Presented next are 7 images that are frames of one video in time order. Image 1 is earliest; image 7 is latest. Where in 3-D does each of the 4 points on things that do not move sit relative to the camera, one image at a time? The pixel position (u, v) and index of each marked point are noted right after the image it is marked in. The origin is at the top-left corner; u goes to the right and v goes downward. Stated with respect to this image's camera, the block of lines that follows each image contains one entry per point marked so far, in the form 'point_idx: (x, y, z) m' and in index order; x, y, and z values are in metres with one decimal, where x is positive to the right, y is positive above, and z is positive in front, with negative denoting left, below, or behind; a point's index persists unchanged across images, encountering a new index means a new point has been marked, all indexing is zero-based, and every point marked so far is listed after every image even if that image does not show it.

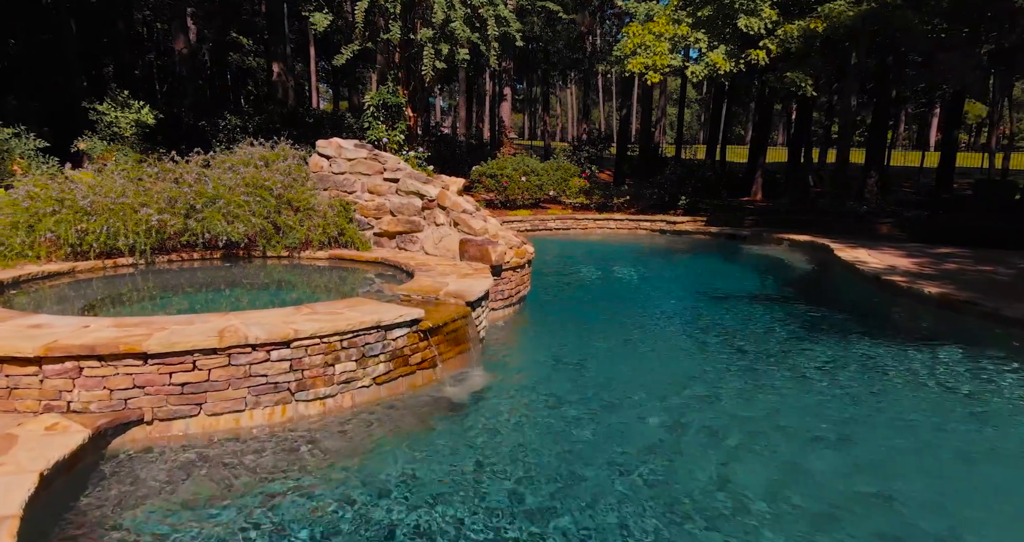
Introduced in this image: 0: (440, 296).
0: (-0.8, -0.3, +7.7) m
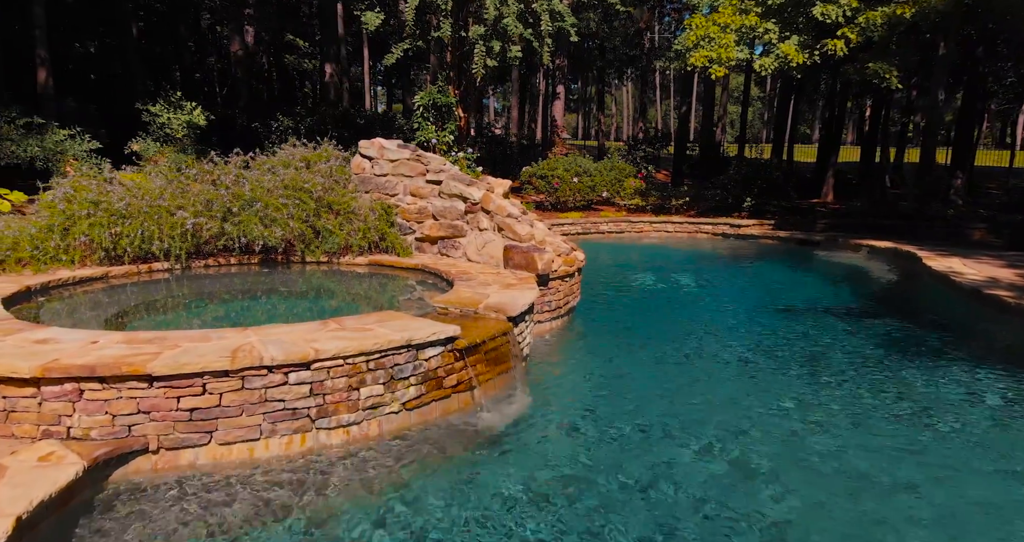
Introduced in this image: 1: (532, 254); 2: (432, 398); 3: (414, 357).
0: (-0.3, -0.4, +7.0) m
1: (+0.2, +0.2, +8.8) m
2: (-0.7, -1.1, +6.0) m
3: (-0.8, -0.7, +5.8) m
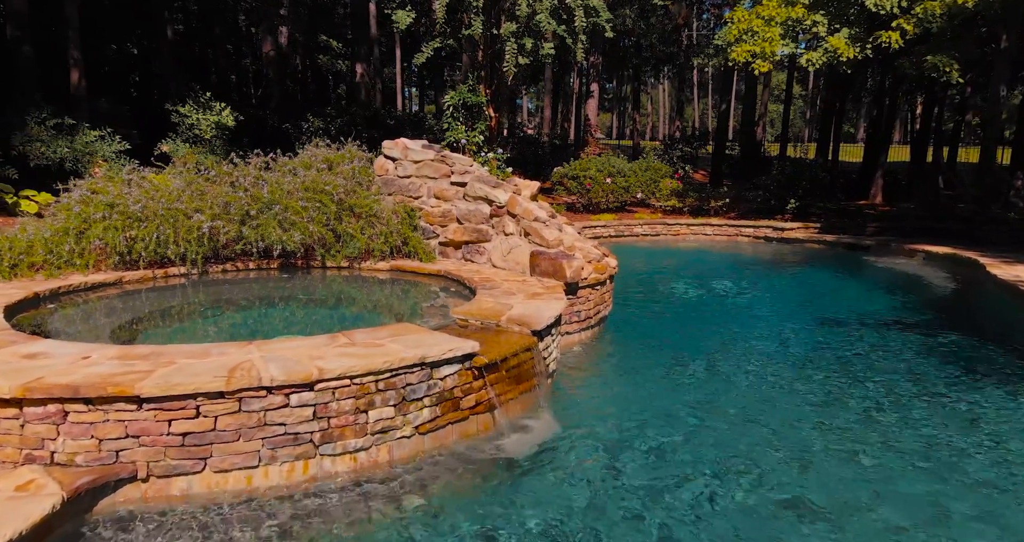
0: (-0.1, -0.5, +6.5) m
1: (+0.6, +0.1, +8.3) m
2: (-0.5, -1.2, +5.5) m
3: (-0.6, -0.8, +5.3) m
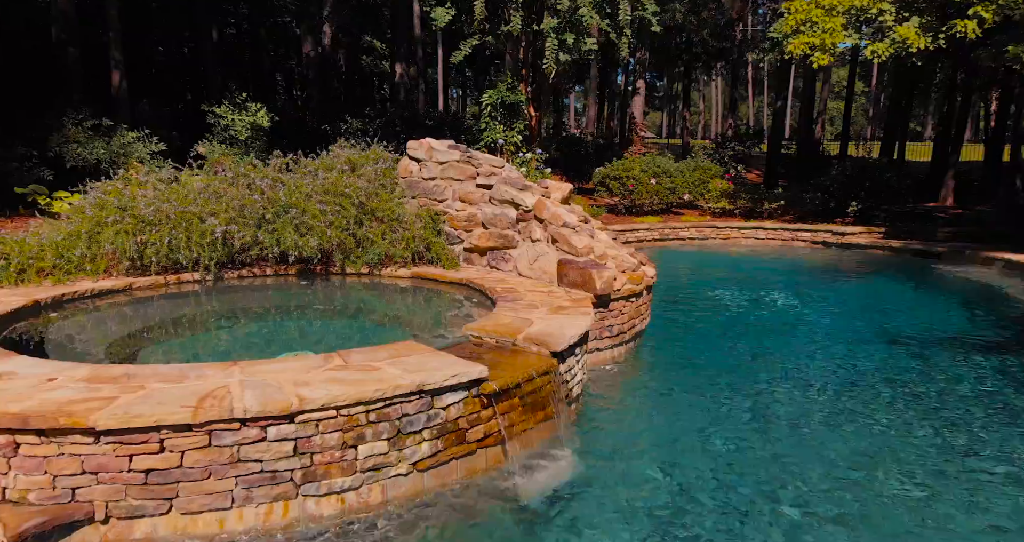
0: (+0.1, -0.6, +5.9) m
1: (+0.8, 0.0, +7.5) m
2: (-0.4, -1.3, +4.9) m
3: (-0.6, -0.9, +4.7) m
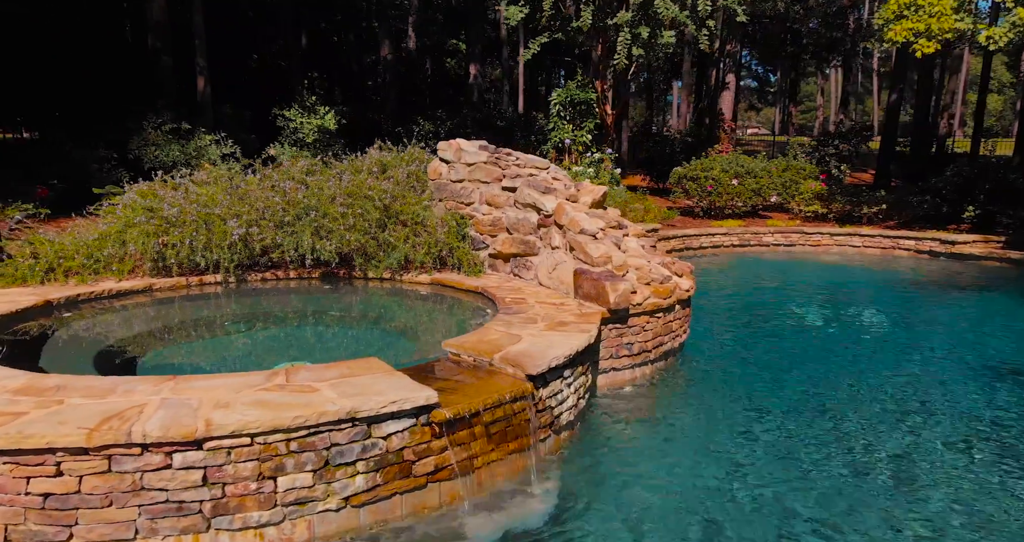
0: (-0.1, -0.7, +5.3) m
1: (+0.9, -0.1, +6.8) m
2: (-0.7, -1.4, +4.4) m
3: (-0.9, -1.0, +4.2) m
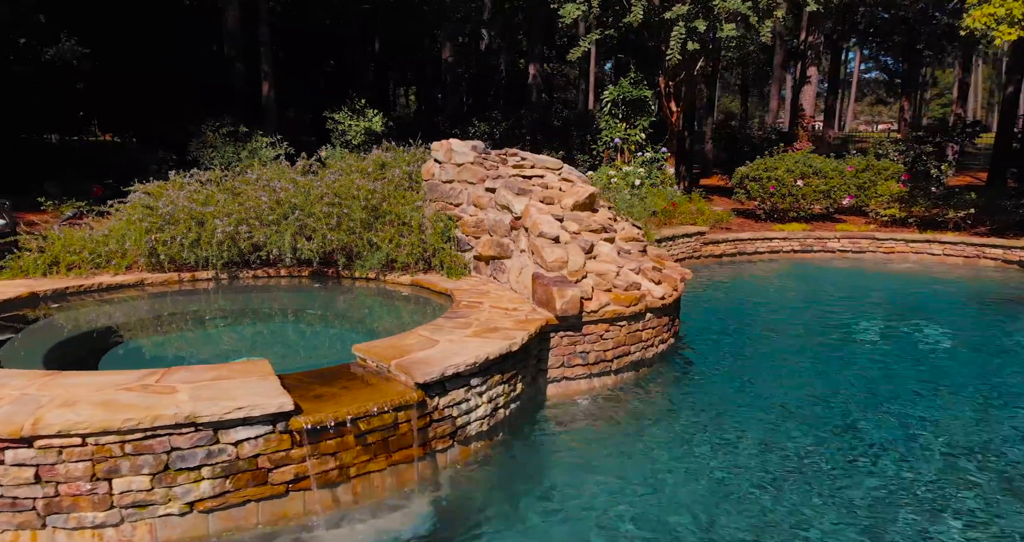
0: (-0.9, -0.7, +5.0) m
1: (+0.4, -0.2, +6.4) m
2: (-1.6, -1.4, +4.2) m
3: (-1.8, -1.0, +4.1) m
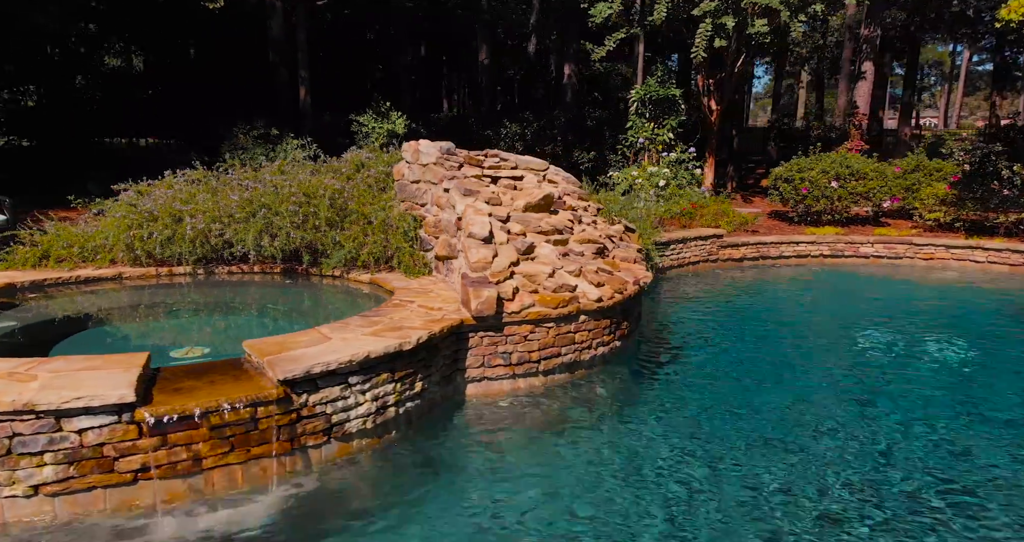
0: (-1.8, -0.7, +5.1) m
1: (-0.4, -0.2, +6.3) m
2: (-2.6, -1.3, +4.4) m
3: (-2.8, -1.0, +4.2) m
